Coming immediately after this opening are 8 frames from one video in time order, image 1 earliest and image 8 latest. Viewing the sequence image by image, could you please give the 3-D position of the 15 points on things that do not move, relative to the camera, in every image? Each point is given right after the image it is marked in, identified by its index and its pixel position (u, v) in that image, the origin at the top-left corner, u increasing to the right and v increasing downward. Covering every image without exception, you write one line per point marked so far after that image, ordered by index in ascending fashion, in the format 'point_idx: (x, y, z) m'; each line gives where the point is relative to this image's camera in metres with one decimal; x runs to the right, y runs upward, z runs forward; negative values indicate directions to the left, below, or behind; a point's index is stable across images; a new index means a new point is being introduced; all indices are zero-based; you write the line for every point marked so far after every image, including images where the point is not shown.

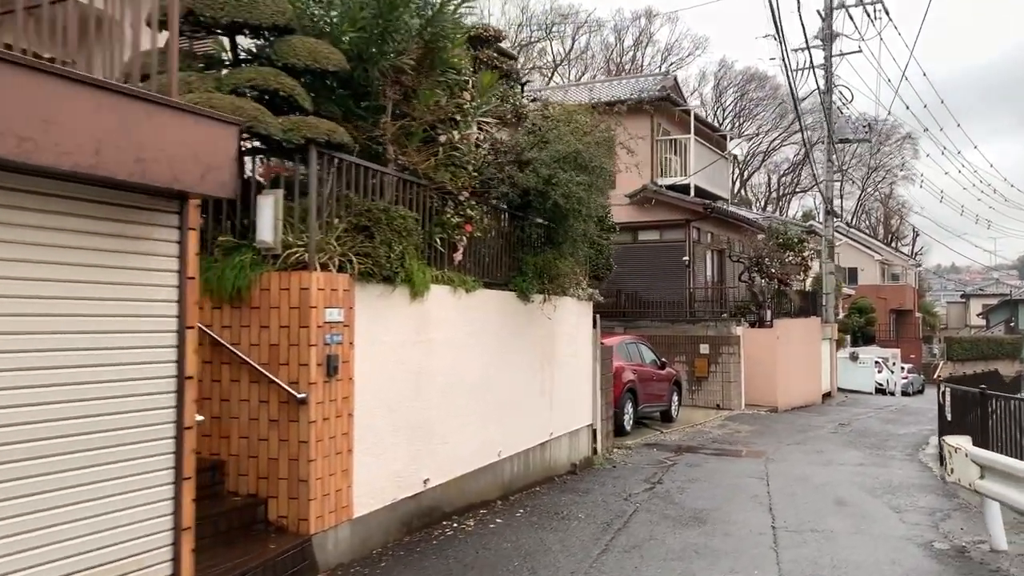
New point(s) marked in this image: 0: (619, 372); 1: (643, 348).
0: (+1.6, -1.3, +13.2) m
1: (+2.3, -1.1, +14.9) m
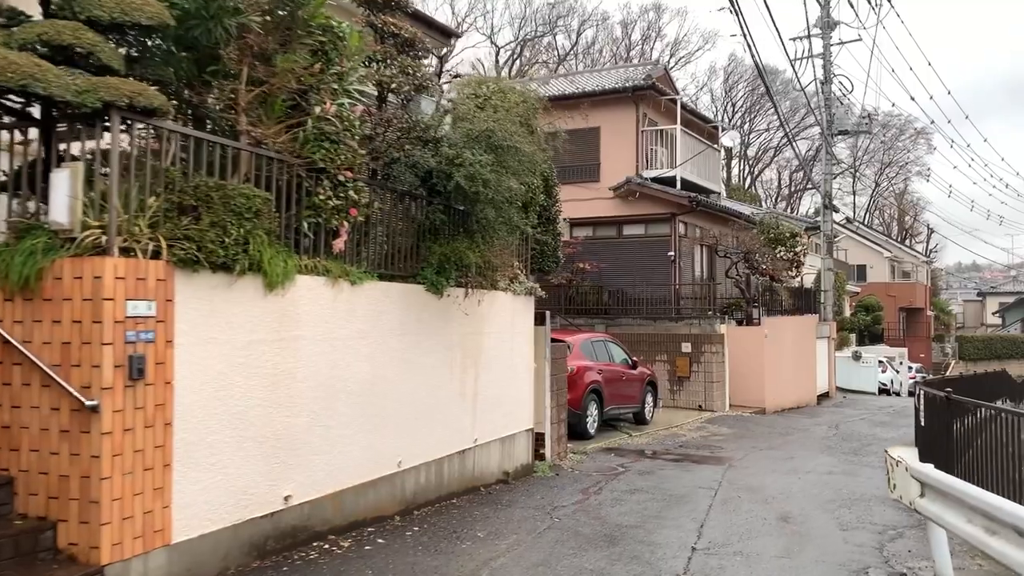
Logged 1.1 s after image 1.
0: (+1.0, -1.2, +12.4) m
1: (+1.7, -1.0, +14.1) m
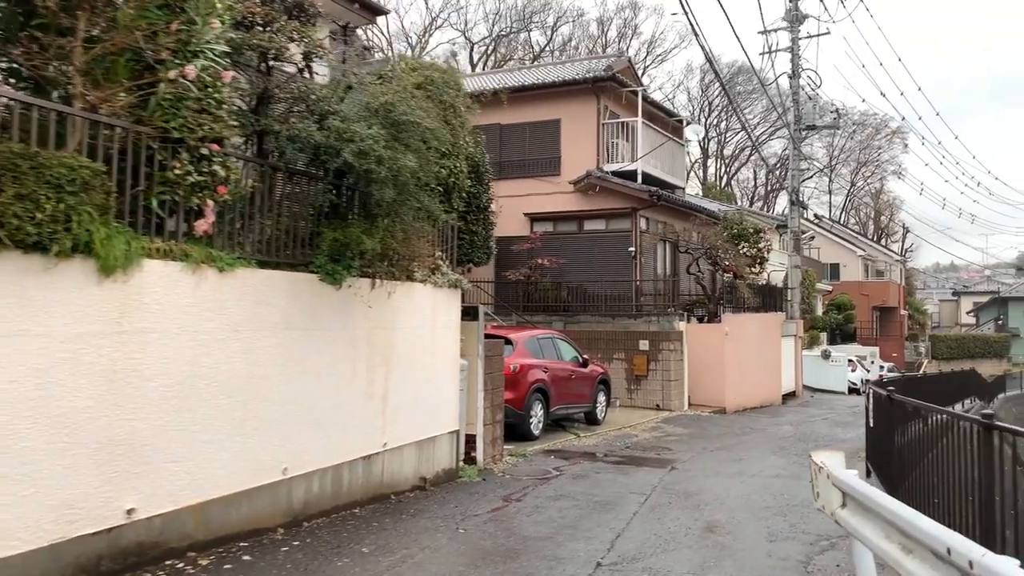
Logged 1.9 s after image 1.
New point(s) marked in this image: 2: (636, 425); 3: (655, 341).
0: (+0.1, -1.2, +11.9) m
1: (+0.8, -0.9, +13.6) m
2: (+2.2, -2.4, +15.1) m
3: (+2.9, -1.1, +17.3) m
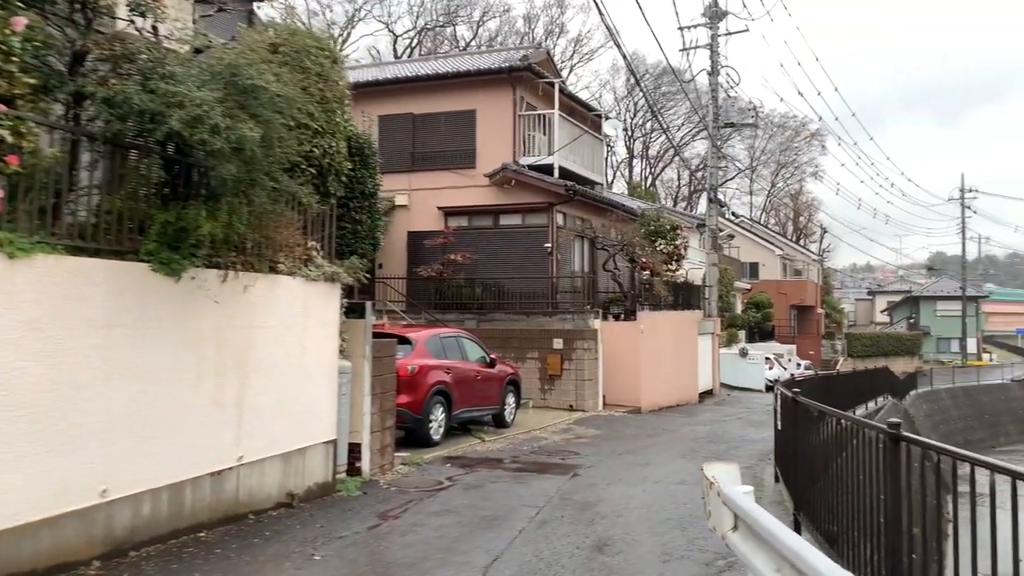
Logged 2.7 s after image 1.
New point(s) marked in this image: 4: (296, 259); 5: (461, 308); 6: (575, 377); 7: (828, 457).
0: (-1.2, -1.1, +11.1) m
1: (-0.7, -0.8, +12.8) m
2: (+0.6, -2.4, +14.5) m
3: (+1.1, -1.0, +16.8) m
4: (-1.9, +0.3, +7.4) m
5: (-1.1, -0.4, +18.2) m
6: (+1.2, -1.7, +16.7) m
7: (+2.5, -1.3, +6.8) m
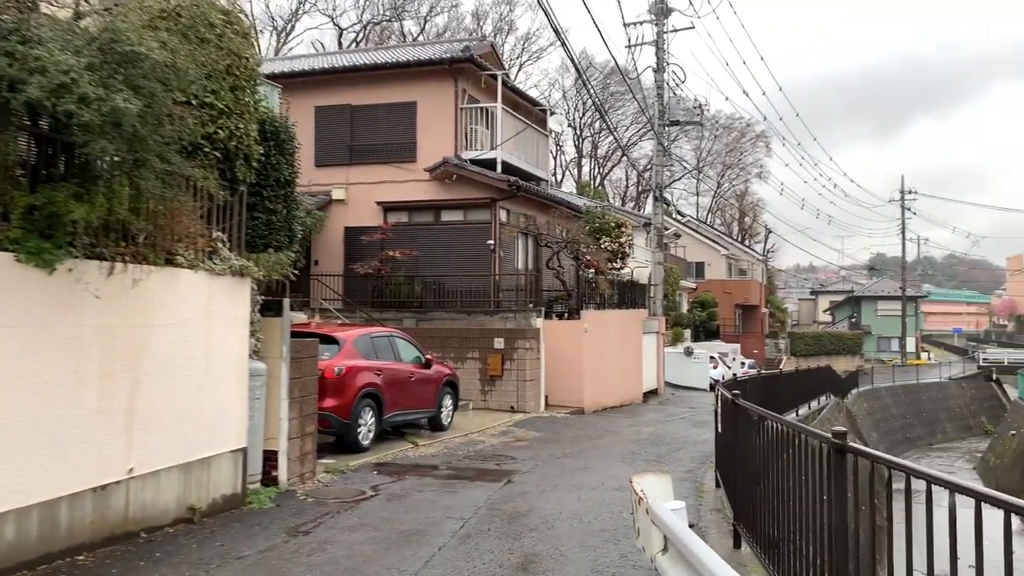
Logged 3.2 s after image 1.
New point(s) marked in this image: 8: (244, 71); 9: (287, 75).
0: (-2.0, -1.1, +10.5) m
1: (-1.6, -0.8, +12.2) m
2: (-0.4, -2.3, +13.9) m
3: (0.0, -1.0, +16.3) m
4: (-2.5, +0.3, +6.7) m
5: (-2.3, -0.4, +17.6) m
6: (+0.1, -1.7, +16.2) m
7: (+1.9, -1.3, +6.4) m
8: (-2.2, +1.8, +7.1) m
9: (-5.2, +4.9, +19.7) m
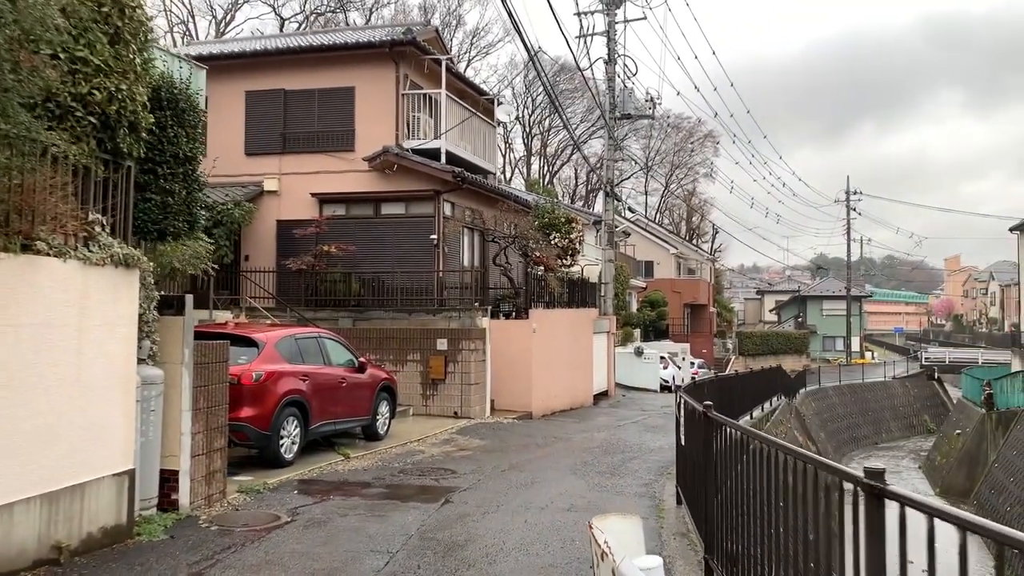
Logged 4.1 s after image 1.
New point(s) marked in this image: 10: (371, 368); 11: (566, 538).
0: (-2.7, -1.0, +9.3) m
1: (-2.4, -0.7, +11.1) m
2: (-1.3, -2.3, +12.9) m
3: (-1.1, -0.9, +15.3) m
4: (-2.9, +0.3, +5.6) m
5: (-3.4, -0.3, +16.5) m
6: (-0.9, -1.7, +15.2) m
7: (+1.5, -1.3, +5.5) m
8: (-2.7, +1.9, +6.0) m
9: (-6.4, +5.0, +18.3) m
10: (-2.0, -1.1, +12.0) m
11: (+0.4, -1.9, +6.6) m
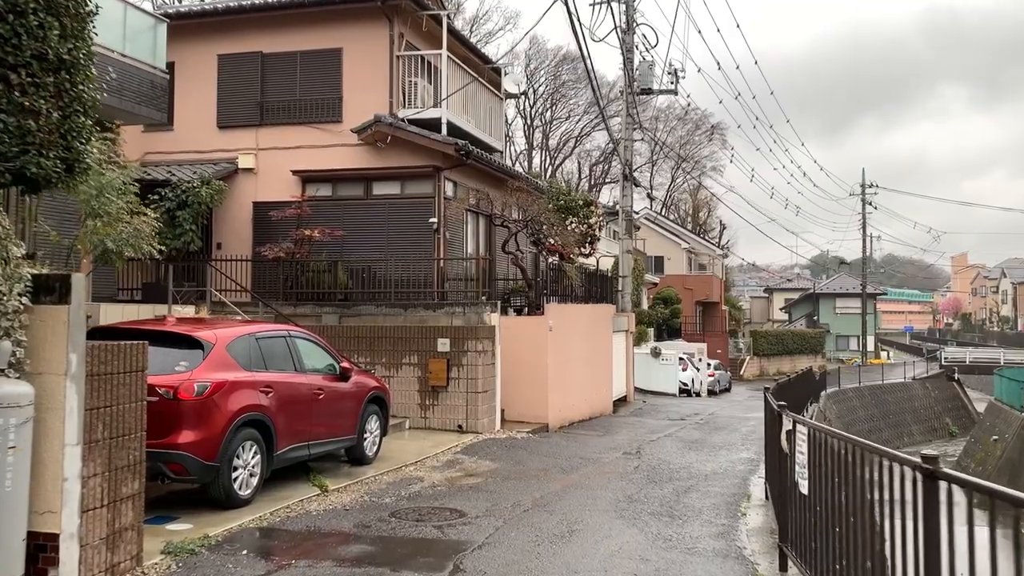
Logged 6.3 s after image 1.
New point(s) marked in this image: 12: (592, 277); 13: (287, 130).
0: (-2.4, -0.9, +7.0) m
1: (-2.2, -0.6, +8.8) m
2: (-1.1, -2.1, +10.6) m
3: (-0.8, -0.8, +12.9) m
4: (-2.6, +0.5, +3.2) m
5: (-3.2, -0.2, +14.1) m
6: (-0.7, -1.5, +12.9) m
7: (+1.7, -1.1, +3.2) m
8: (-2.5, +2.0, +3.6) m
9: (-6.2, +5.1, +16.0) m
10: (-1.8, -1.0, +9.7) m
11: (+0.7, -1.8, +4.2) m
12: (+1.7, +0.2, +18.6) m
13: (-4.2, +2.9, +15.8) m
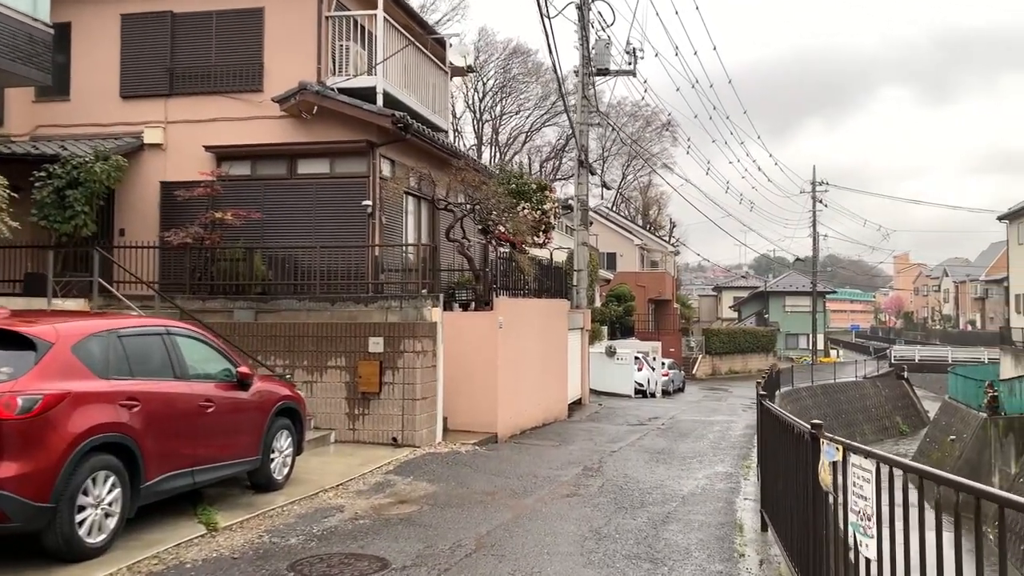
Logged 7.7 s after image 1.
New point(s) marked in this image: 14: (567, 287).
0: (-2.8, -0.7, +5.2) m
1: (-2.7, -0.5, +7.0) m
2: (-1.7, -2.0, +8.8) m
3: (-1.6, -0.7, +11.2) m
4: (-2.8, +0.6, +1.4) m
5: (-4.0, -0.1, +12.2) m
6: (-1.4, -1.4, +11.1) m
7: (+1.6, -1.0, +1.7) m
8: (-2.6, +2.1, +1.8) m
9: (-7.1, +5.2, +13.9) m
10: (-2.3, -0.9, +7.9) m
11: (+0.4, -1.7, +2.6) m
12: (+0.6, +0.3, +17.0) m
13: (-5.1, +3.0, +13.8) m
14: (+1.3, +0.1, +19.3) m
